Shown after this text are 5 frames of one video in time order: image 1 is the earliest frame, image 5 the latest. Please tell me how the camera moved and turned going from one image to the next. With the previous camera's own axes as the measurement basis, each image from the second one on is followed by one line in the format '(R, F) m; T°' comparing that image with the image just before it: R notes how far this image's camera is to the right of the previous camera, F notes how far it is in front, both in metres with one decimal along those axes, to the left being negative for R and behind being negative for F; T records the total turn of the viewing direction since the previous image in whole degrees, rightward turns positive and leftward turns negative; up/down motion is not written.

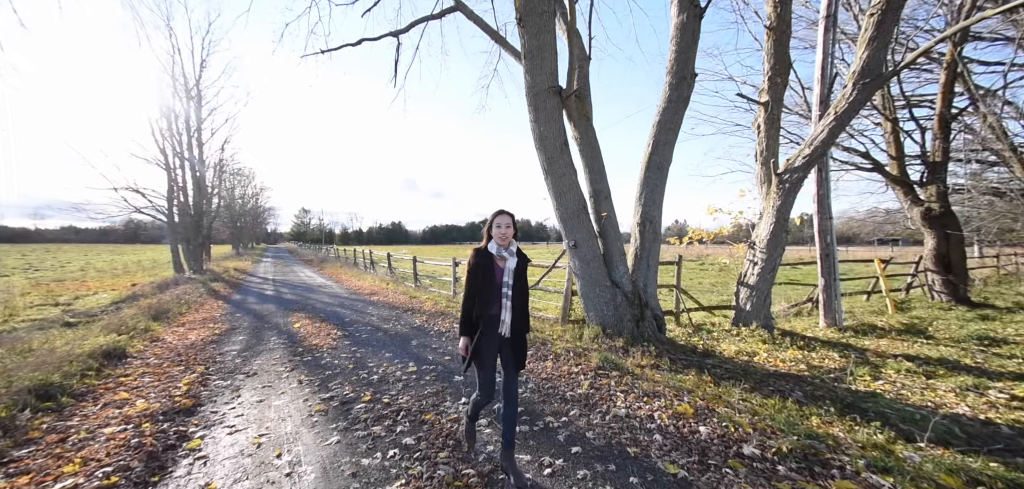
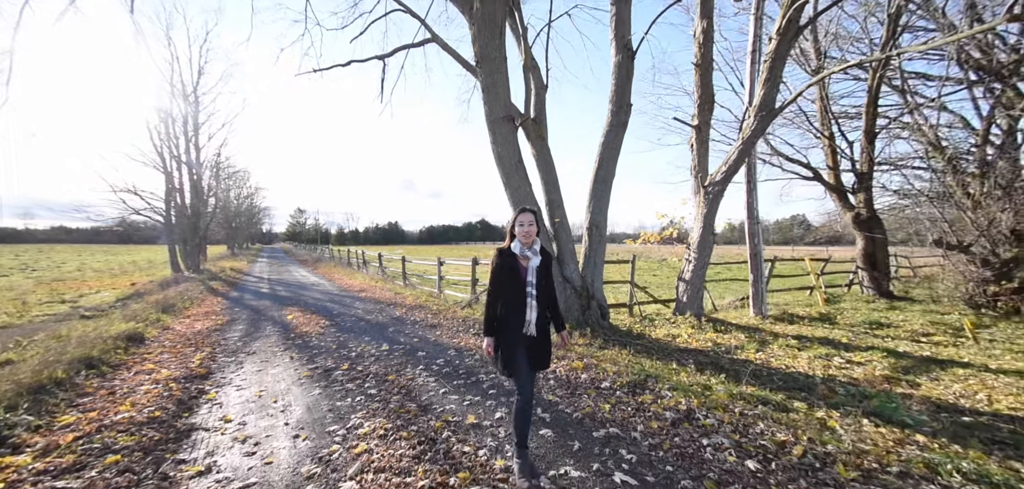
(+0.7, -1.2) m; +1°
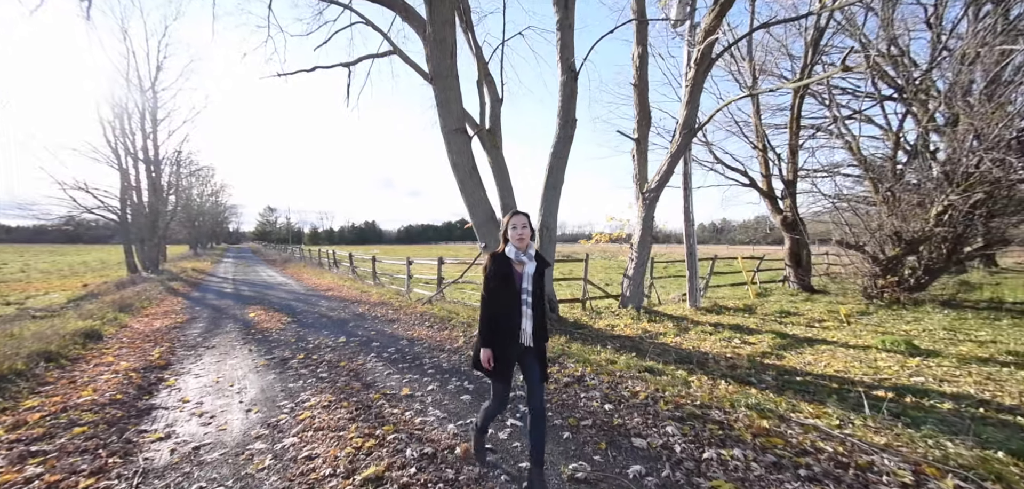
(+0.5, -0.7) m; +4°
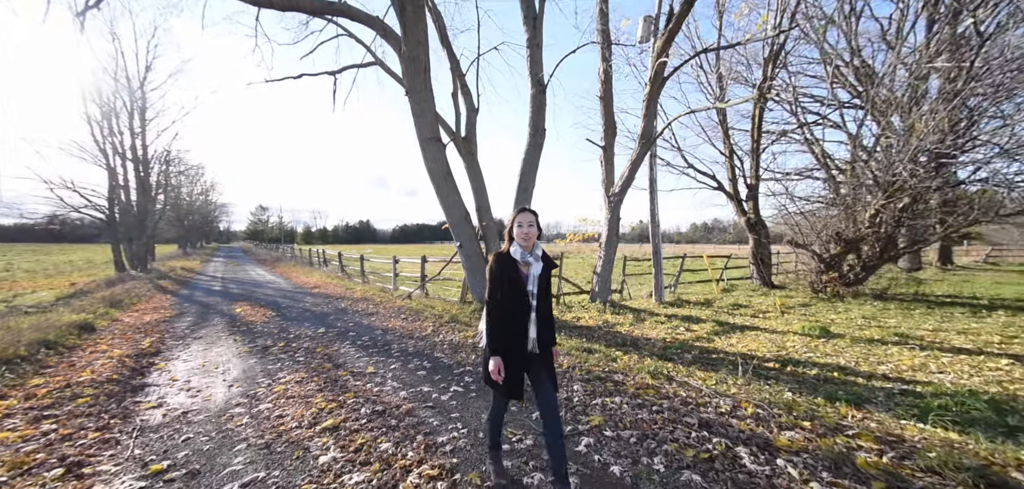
(+0.5, -0.6) m; +1°
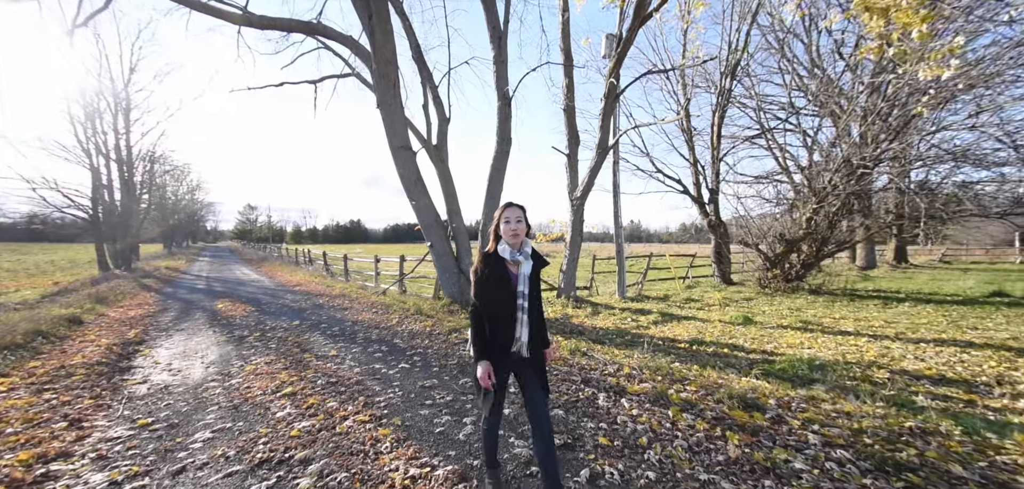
(+0.5, -0.6) m; +1°
